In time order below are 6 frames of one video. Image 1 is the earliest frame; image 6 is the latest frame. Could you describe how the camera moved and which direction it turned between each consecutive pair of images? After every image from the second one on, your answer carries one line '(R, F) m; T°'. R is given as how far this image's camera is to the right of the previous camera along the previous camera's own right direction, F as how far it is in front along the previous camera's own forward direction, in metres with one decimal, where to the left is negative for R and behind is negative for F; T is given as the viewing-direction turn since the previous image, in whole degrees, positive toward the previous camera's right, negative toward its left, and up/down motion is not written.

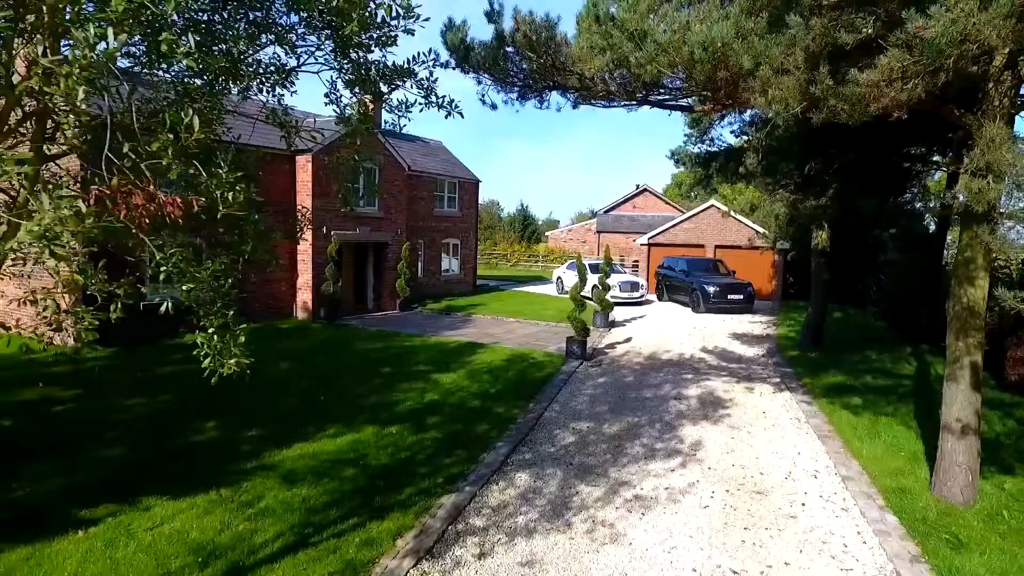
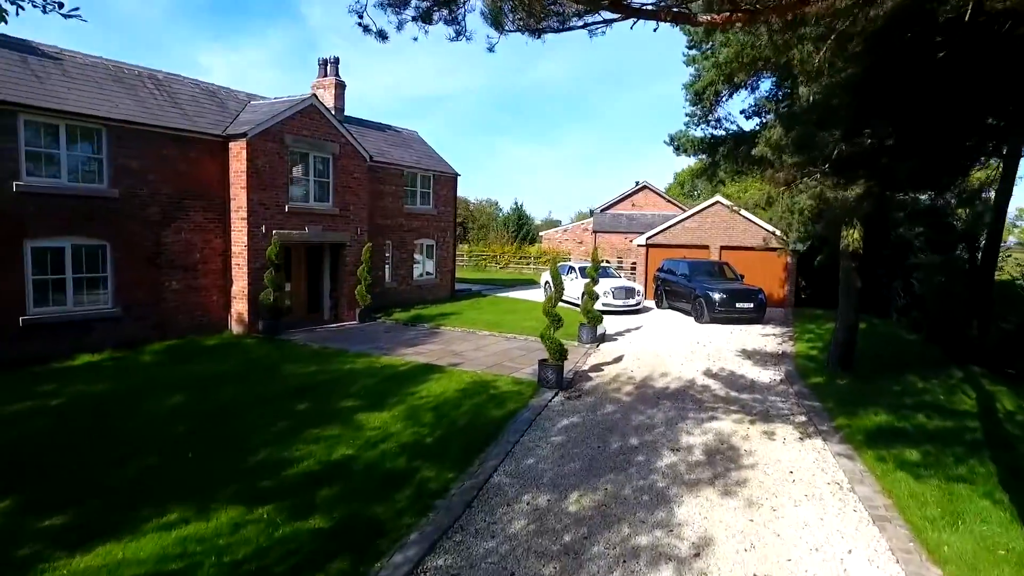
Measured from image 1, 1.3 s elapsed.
(+0.8, +2.6) m; 0°
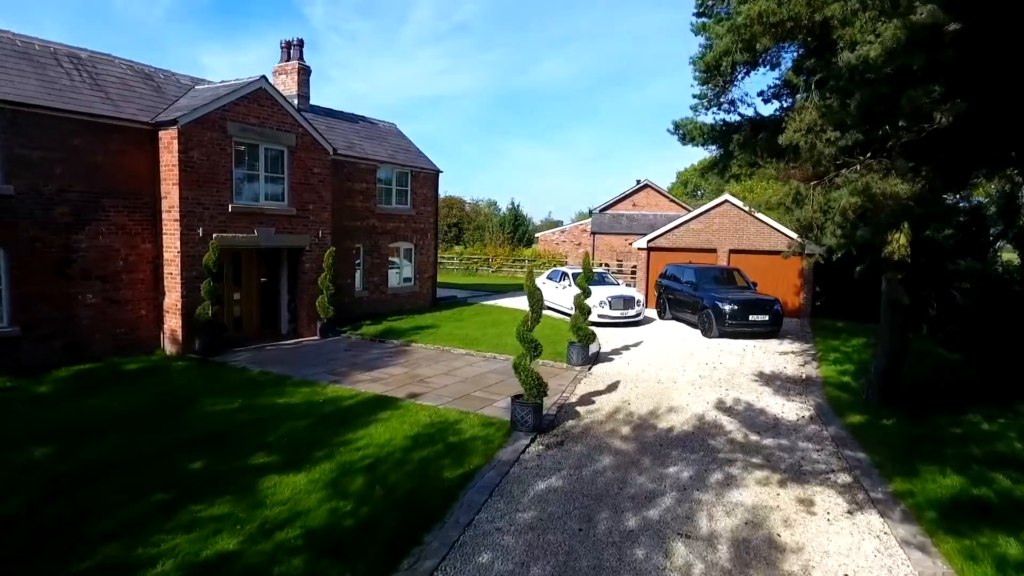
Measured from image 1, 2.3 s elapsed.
(+0.5, +2.1) m; 0°
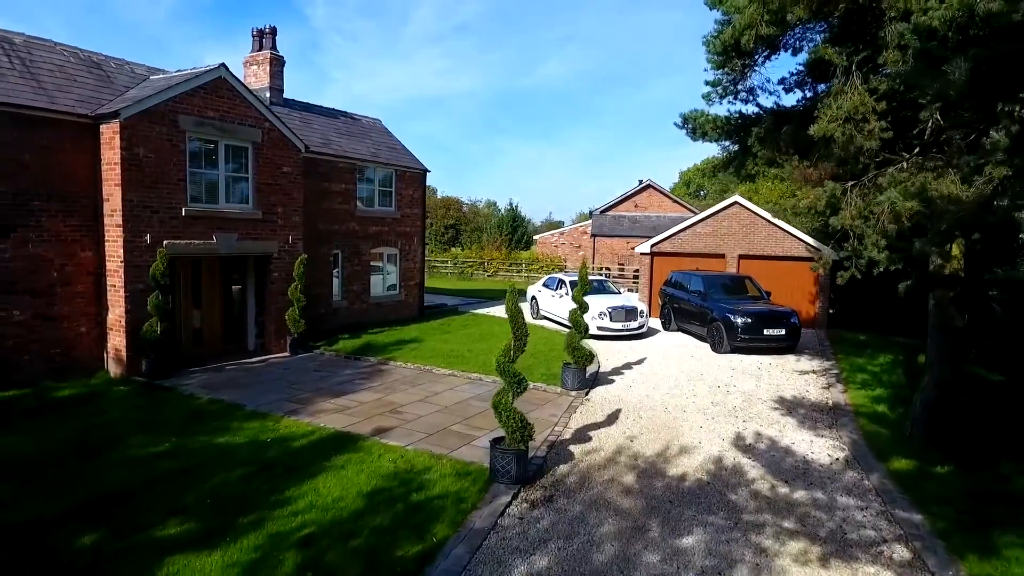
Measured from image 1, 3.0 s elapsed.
(+0.3, +1.5) m; 0°
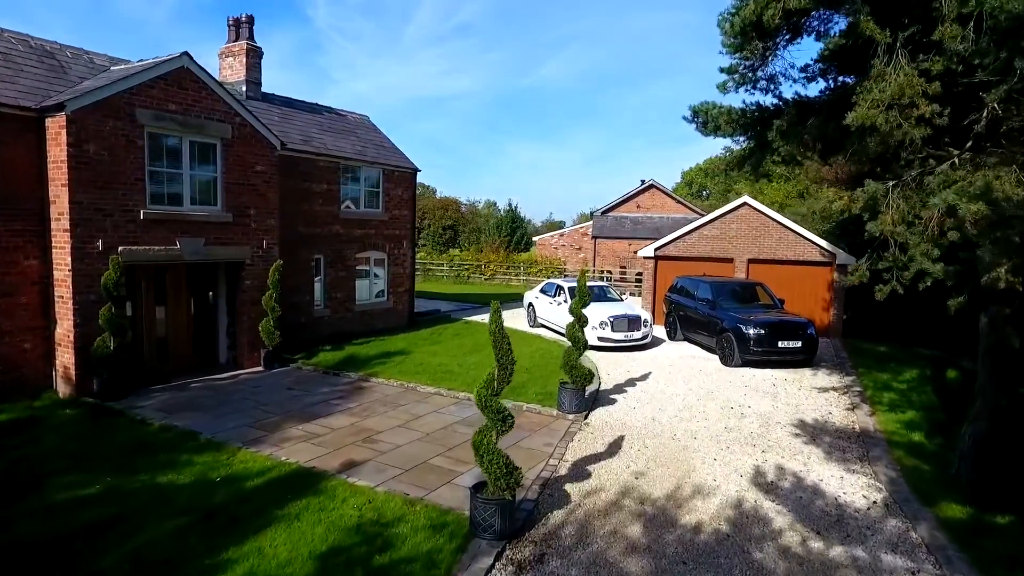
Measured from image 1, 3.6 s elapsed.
(+0.2, +1.1) m; 0°
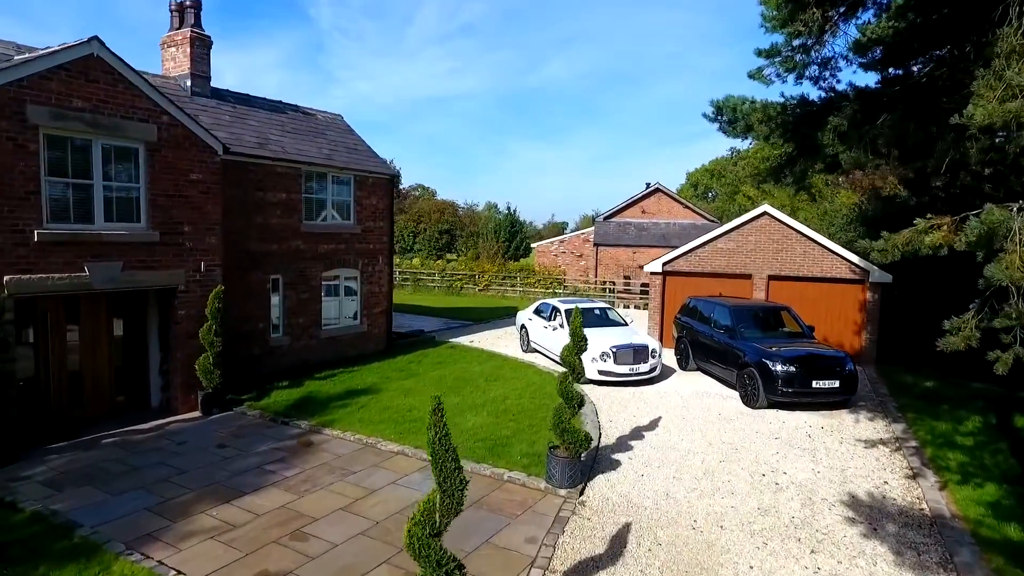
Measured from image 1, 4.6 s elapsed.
(+0.4, +2.0) m; 0°
